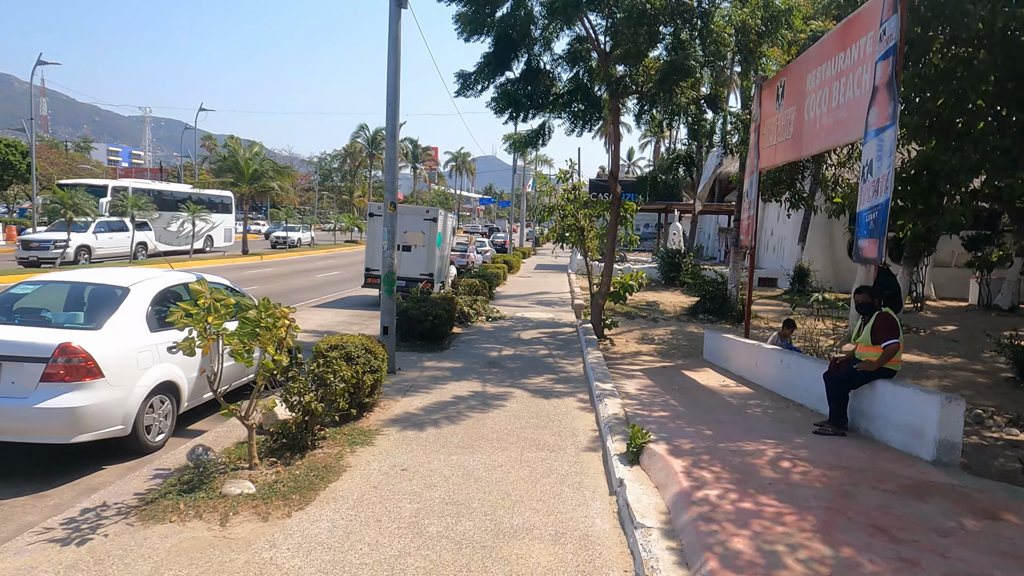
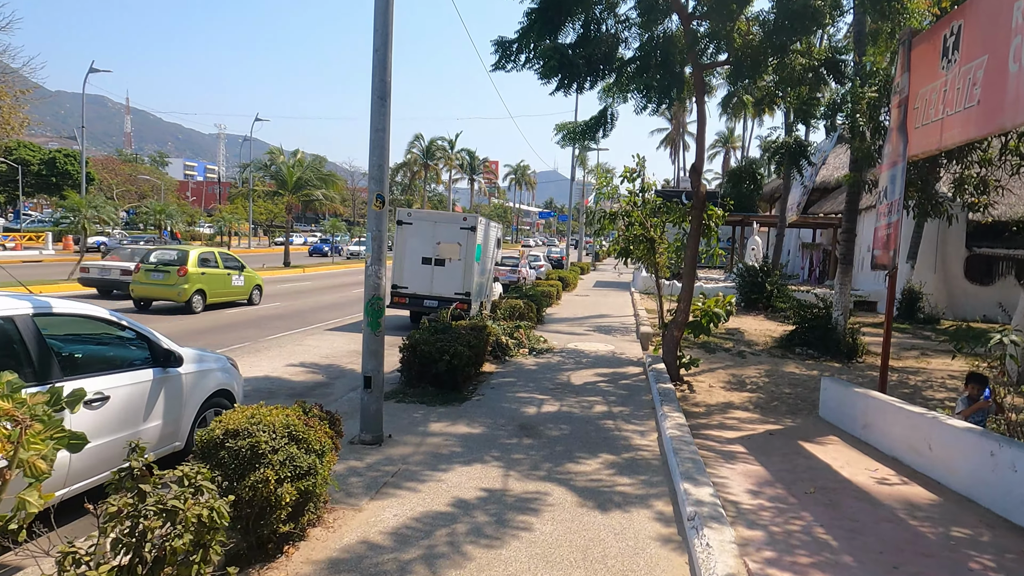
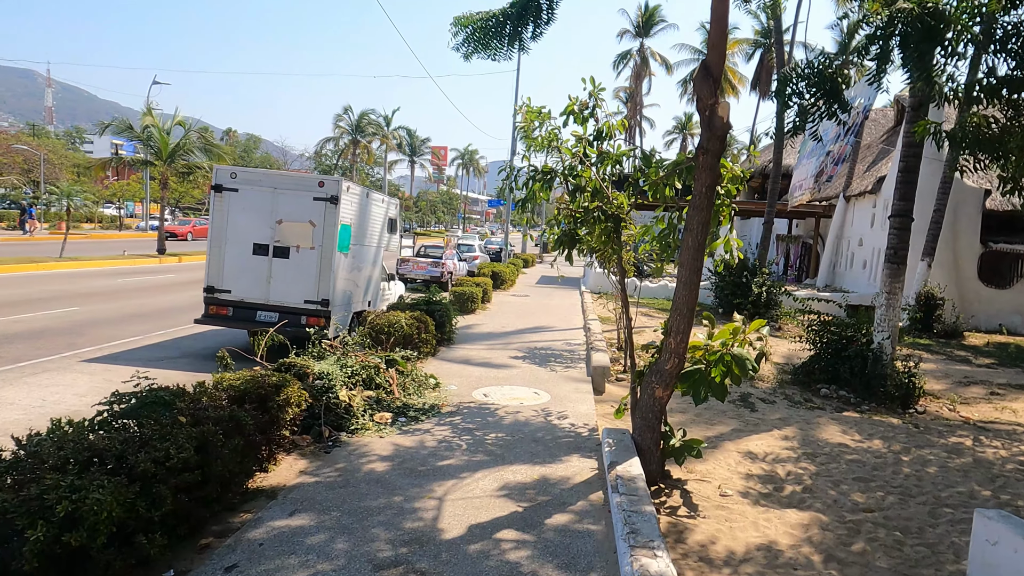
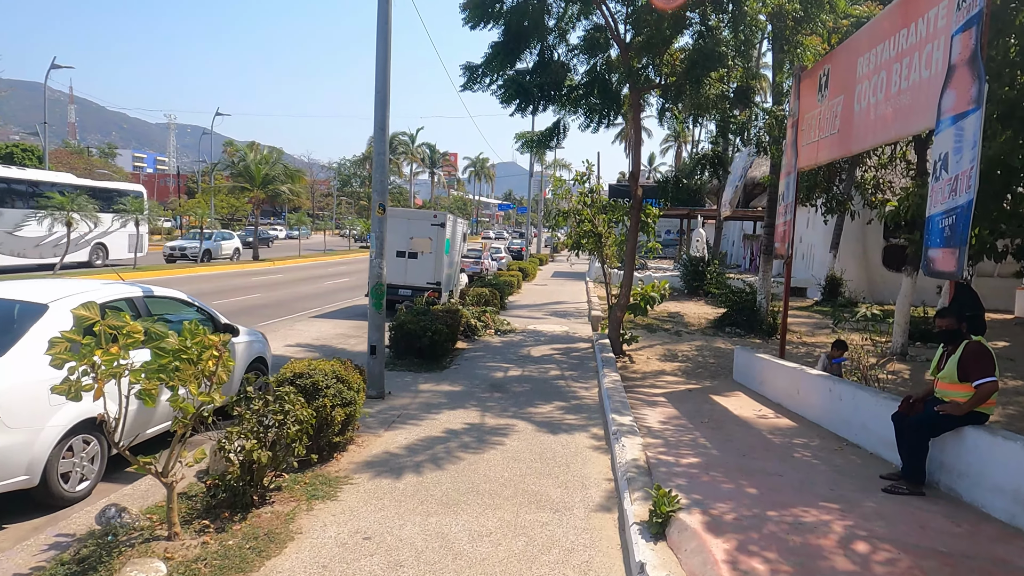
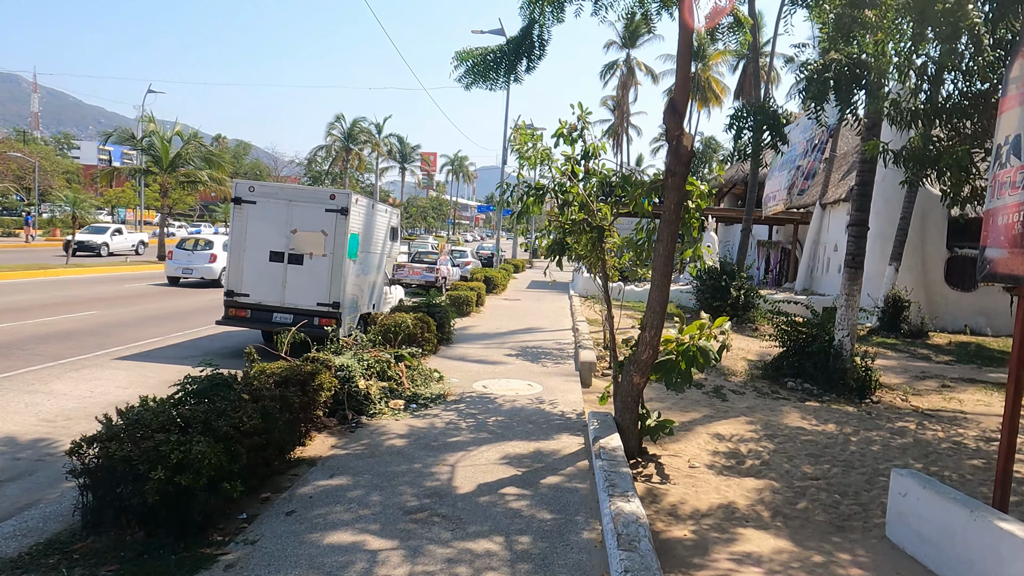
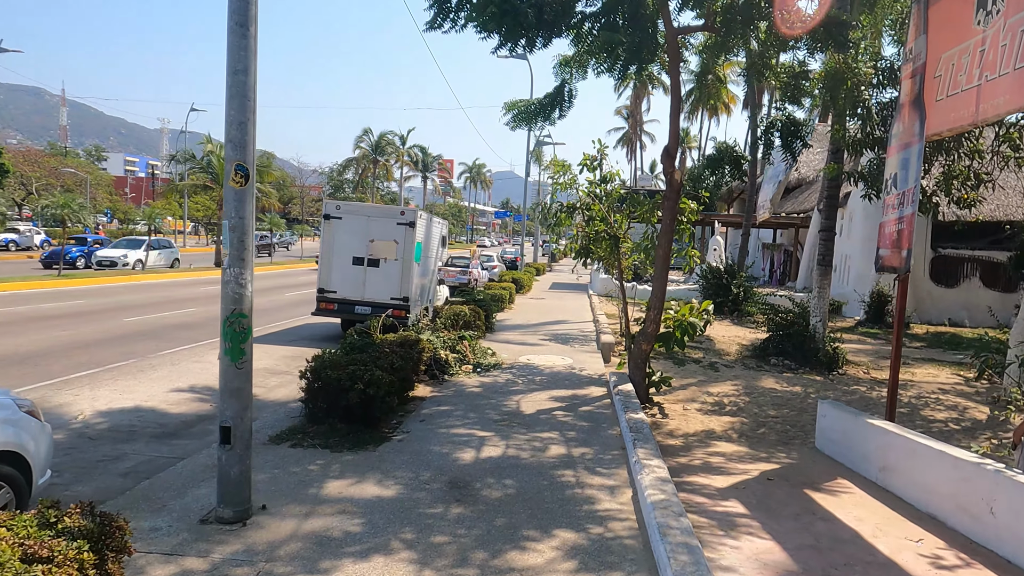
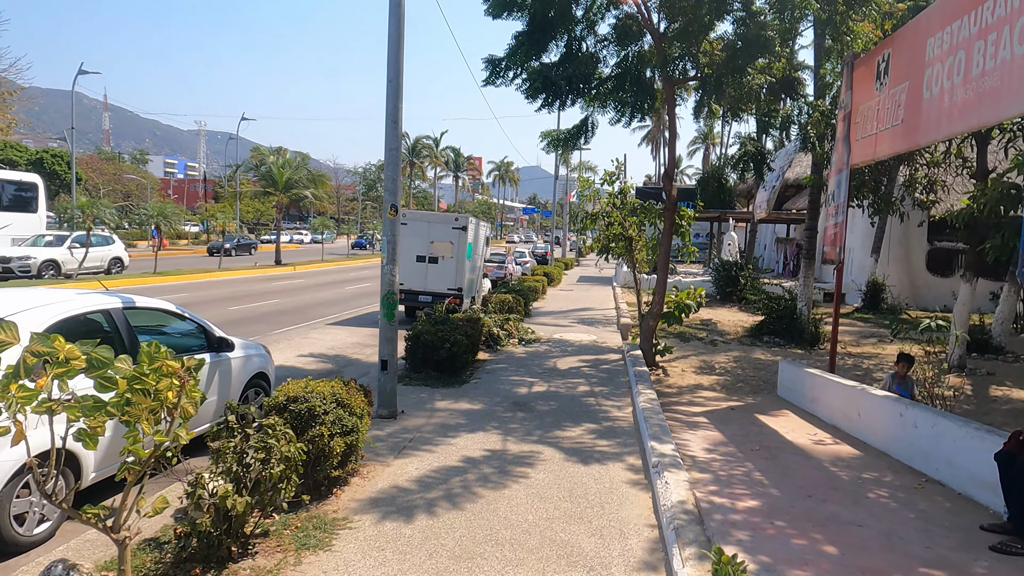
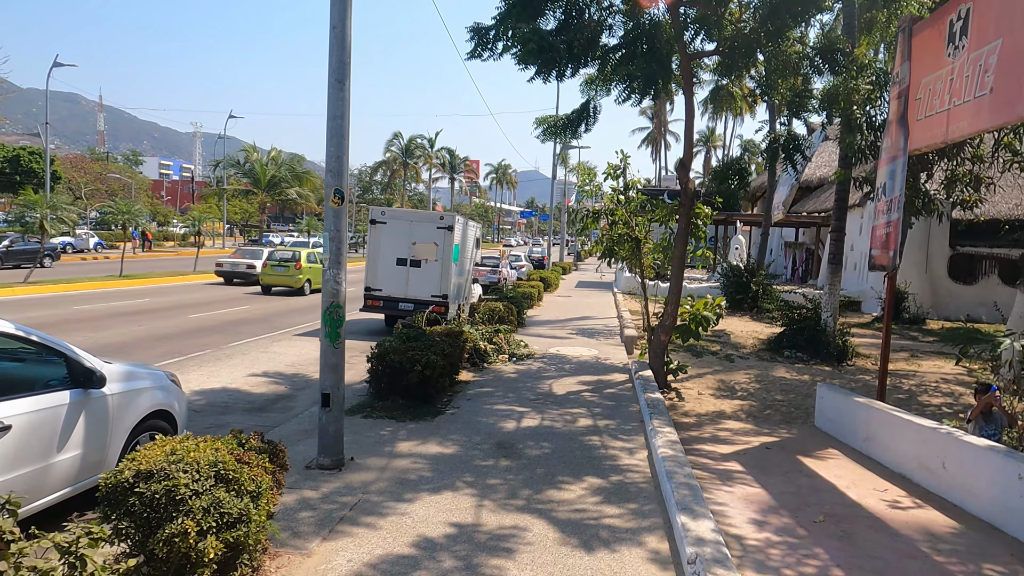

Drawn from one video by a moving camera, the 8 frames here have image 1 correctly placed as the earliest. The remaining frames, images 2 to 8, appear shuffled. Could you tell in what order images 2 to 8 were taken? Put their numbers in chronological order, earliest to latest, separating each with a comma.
4, 7, 2, 8, 6, 5, 3
